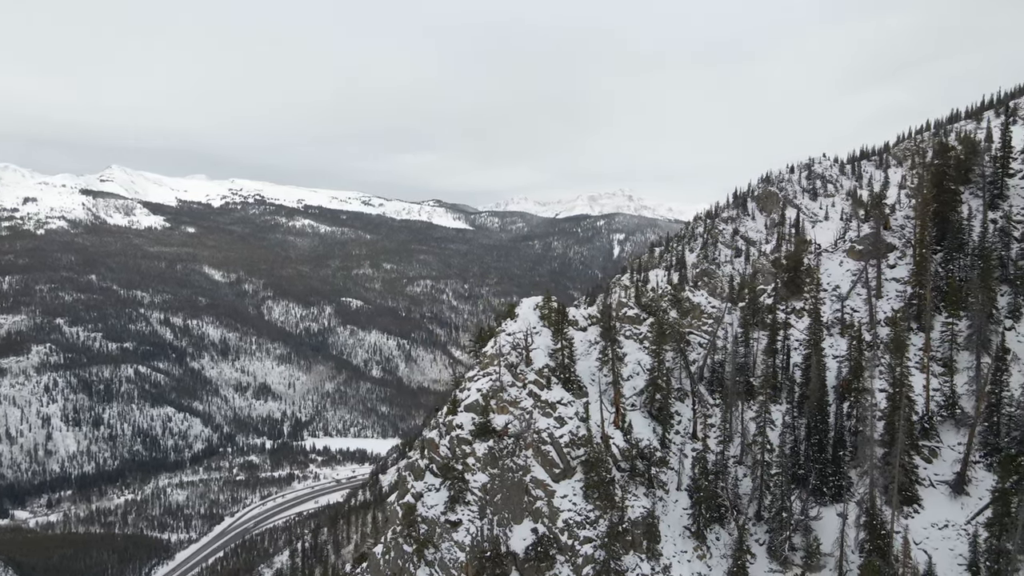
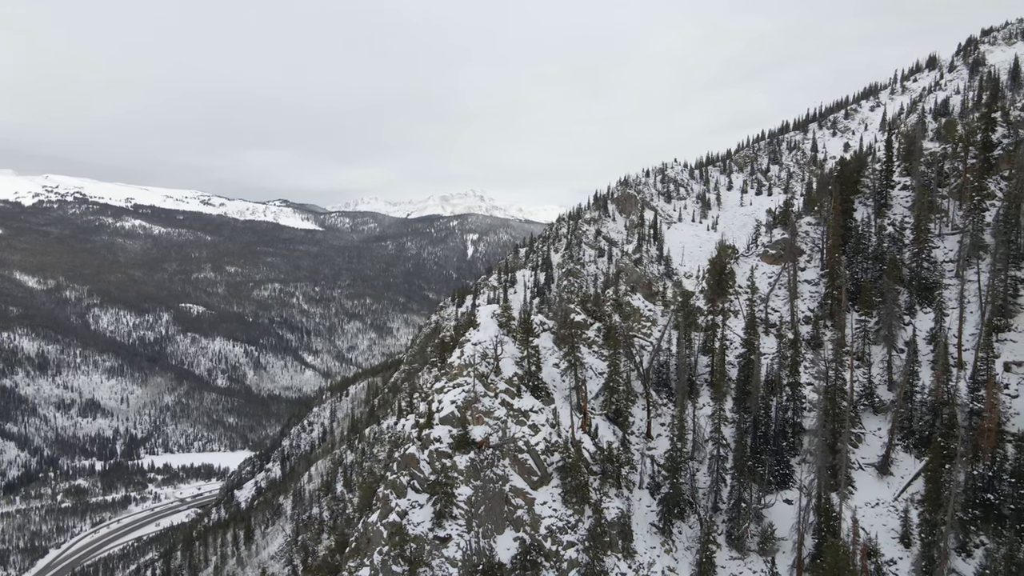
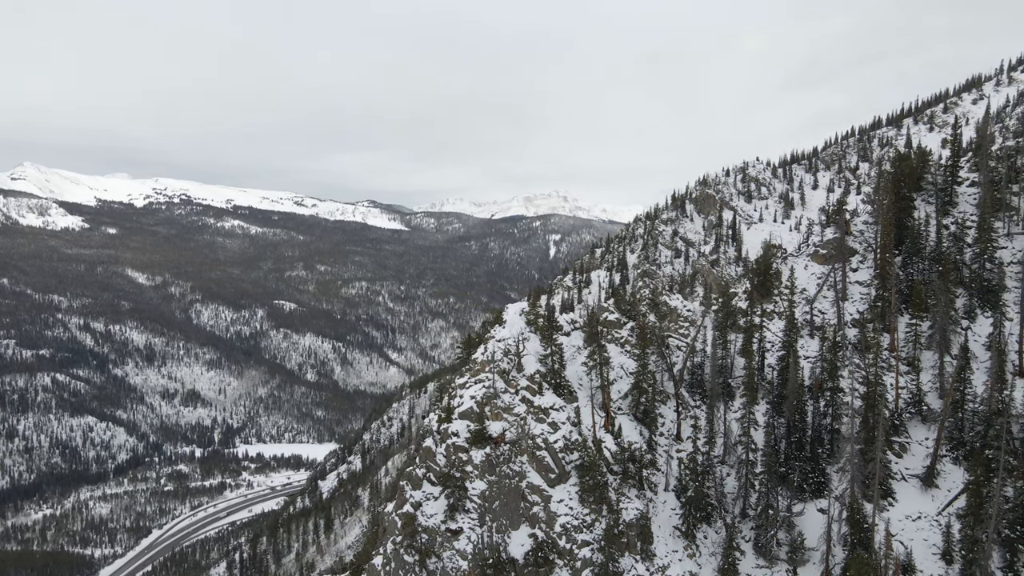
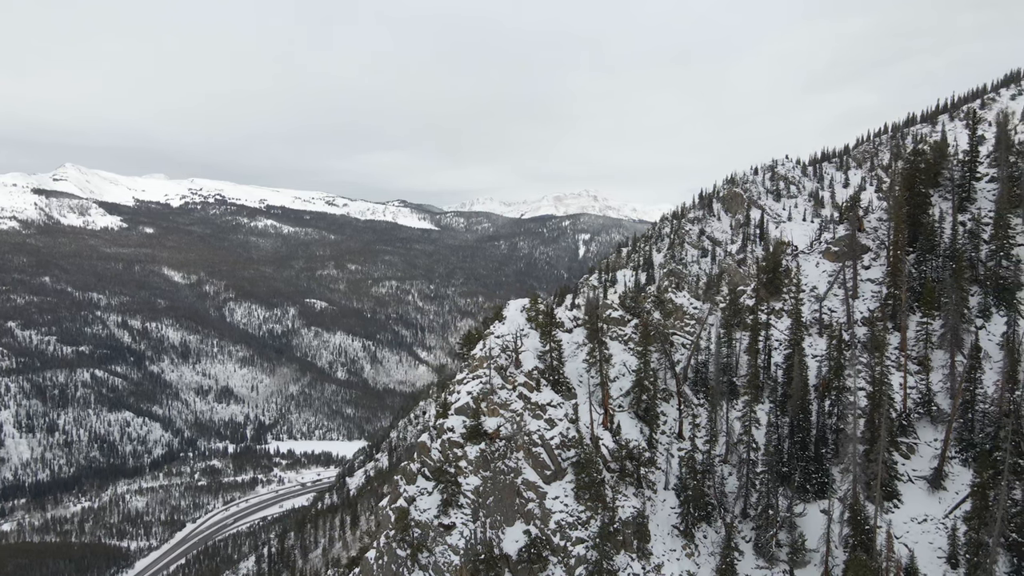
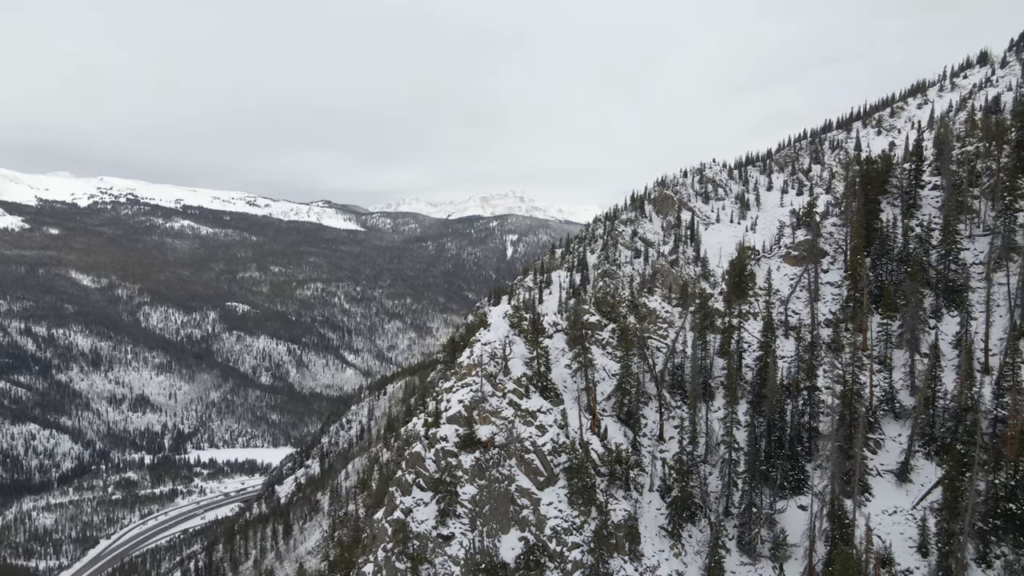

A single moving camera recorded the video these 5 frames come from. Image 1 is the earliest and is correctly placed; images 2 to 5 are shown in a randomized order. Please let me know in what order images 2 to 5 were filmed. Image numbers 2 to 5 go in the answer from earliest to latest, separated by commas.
4, 3, 5, 2
